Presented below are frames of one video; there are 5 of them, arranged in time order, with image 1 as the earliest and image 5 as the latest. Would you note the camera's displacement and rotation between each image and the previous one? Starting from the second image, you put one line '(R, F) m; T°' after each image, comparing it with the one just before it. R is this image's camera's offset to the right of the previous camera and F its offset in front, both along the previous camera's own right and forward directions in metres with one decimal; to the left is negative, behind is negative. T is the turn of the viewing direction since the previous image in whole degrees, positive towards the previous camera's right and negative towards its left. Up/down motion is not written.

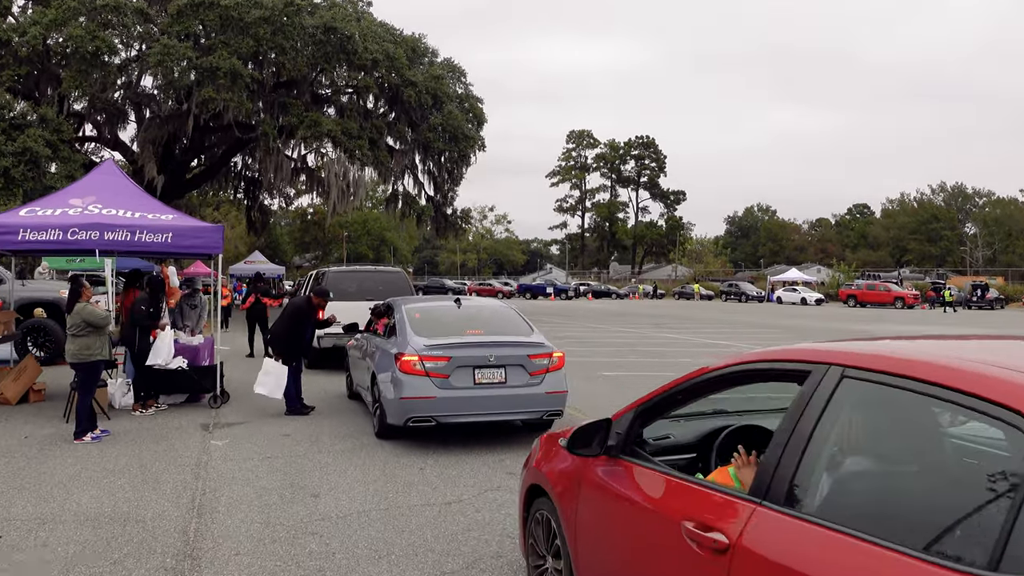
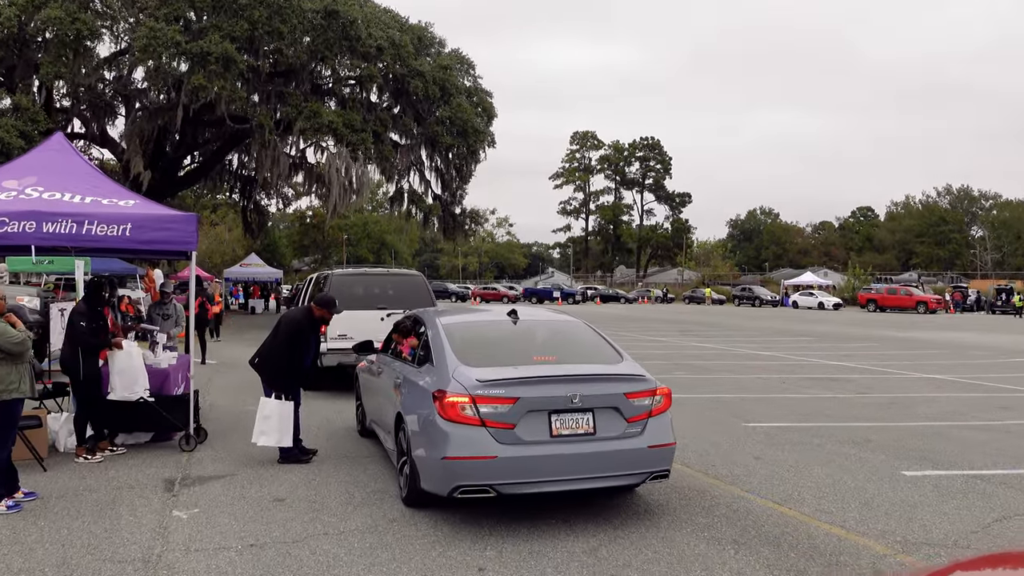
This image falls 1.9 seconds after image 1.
(-0.6, +2.1) m; 0°
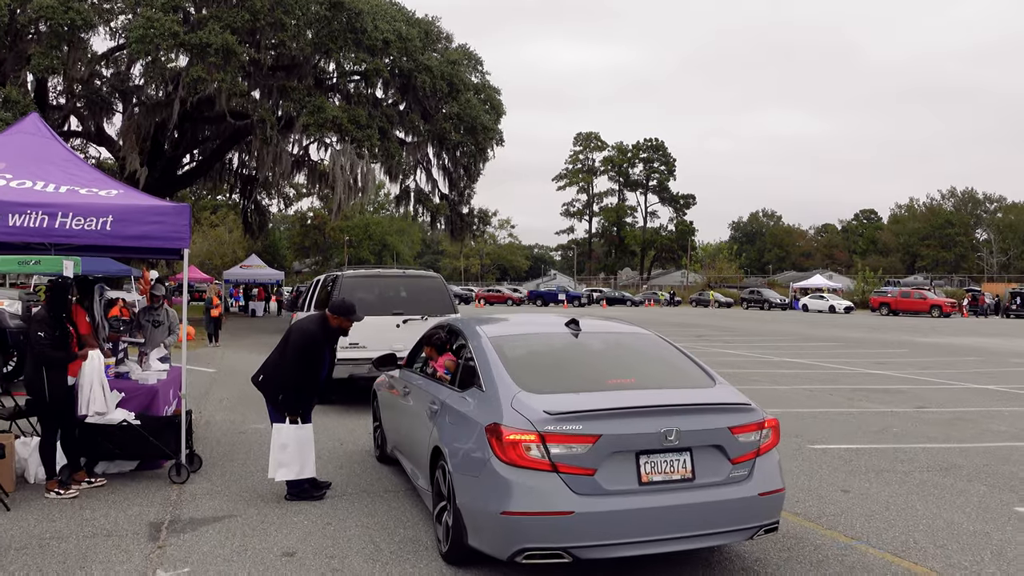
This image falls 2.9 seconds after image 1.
(-0.4, +1.0) m; 0°
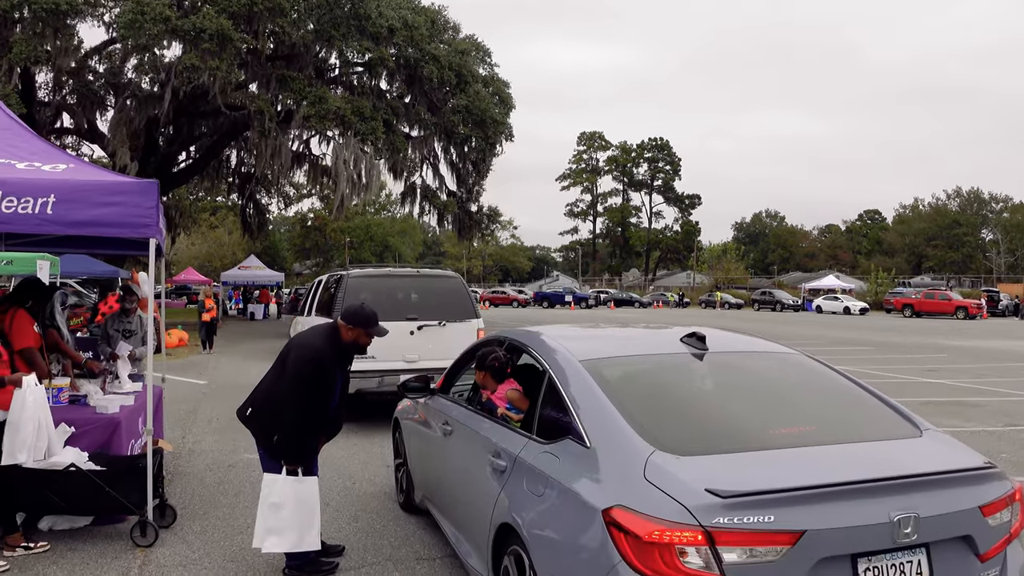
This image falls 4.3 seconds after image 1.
(-0.4, +1.5) m; 0°
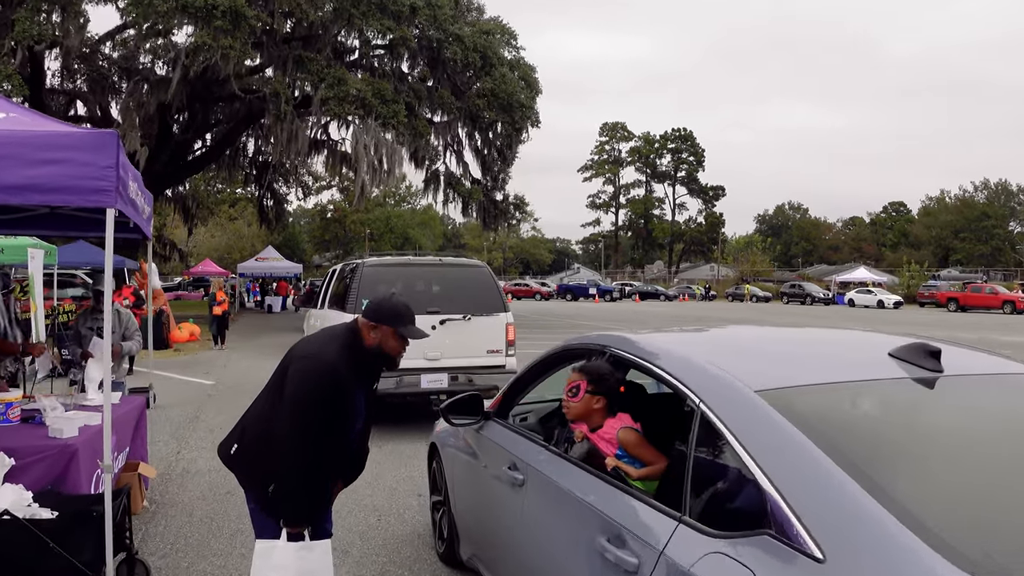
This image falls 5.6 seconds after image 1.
(-0.3, +1.2) m; -1°
